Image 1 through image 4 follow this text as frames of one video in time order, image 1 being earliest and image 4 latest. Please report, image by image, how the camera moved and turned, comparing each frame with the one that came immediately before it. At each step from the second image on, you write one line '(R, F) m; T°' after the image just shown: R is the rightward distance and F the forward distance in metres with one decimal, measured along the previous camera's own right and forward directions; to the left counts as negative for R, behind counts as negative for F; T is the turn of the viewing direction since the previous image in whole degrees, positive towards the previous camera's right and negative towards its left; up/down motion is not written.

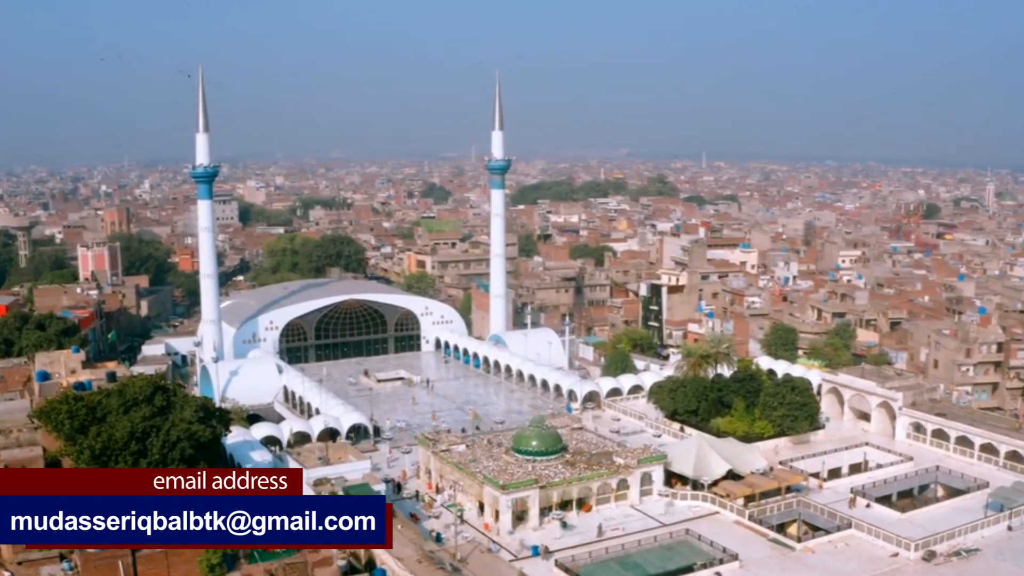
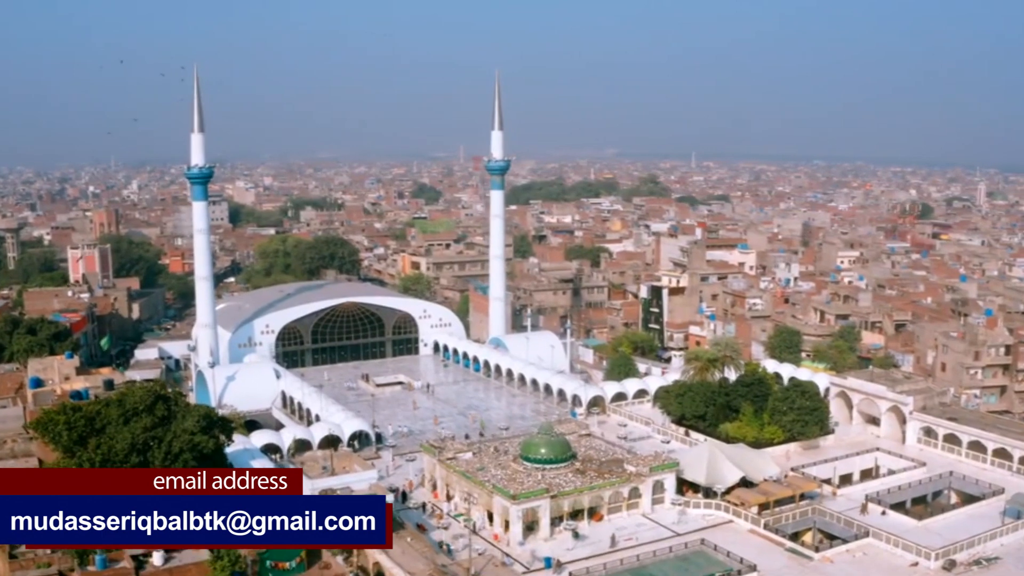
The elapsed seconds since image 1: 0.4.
(-0.6, +0.7) m; +1°
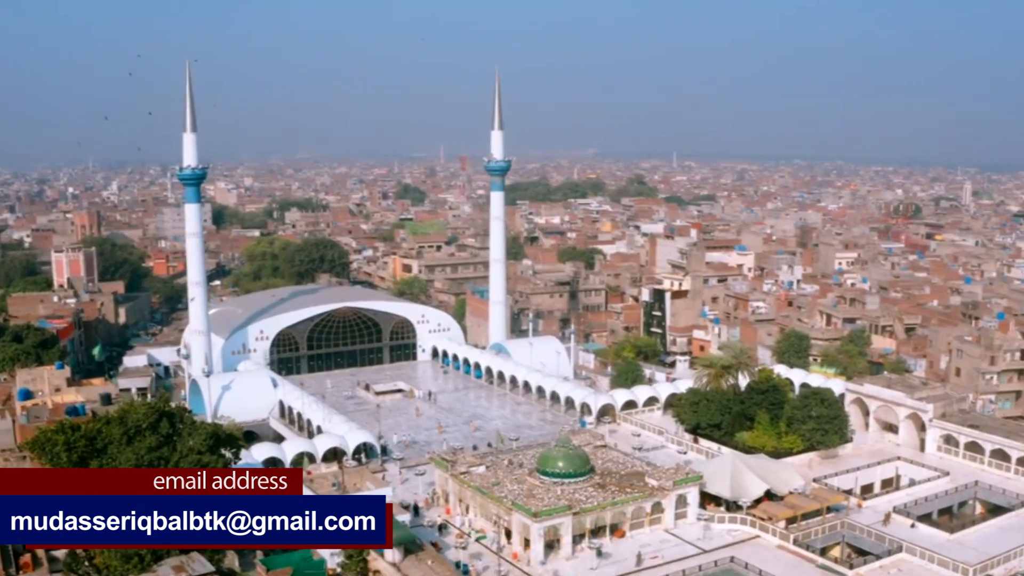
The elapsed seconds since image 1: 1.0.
(-1.0, +1.2) m; +1°
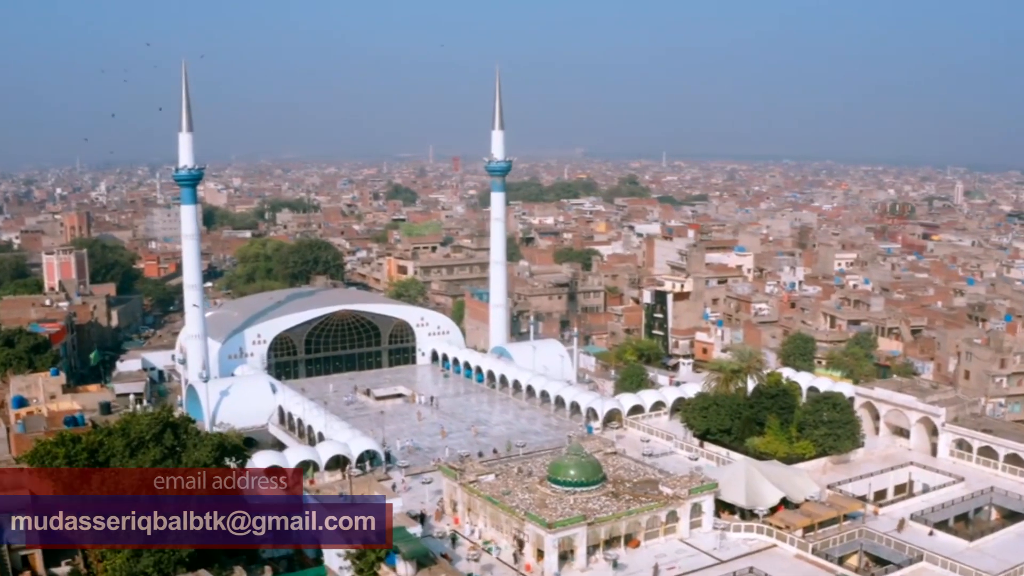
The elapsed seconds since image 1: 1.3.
(-0.6, +0.7) m; +1°
